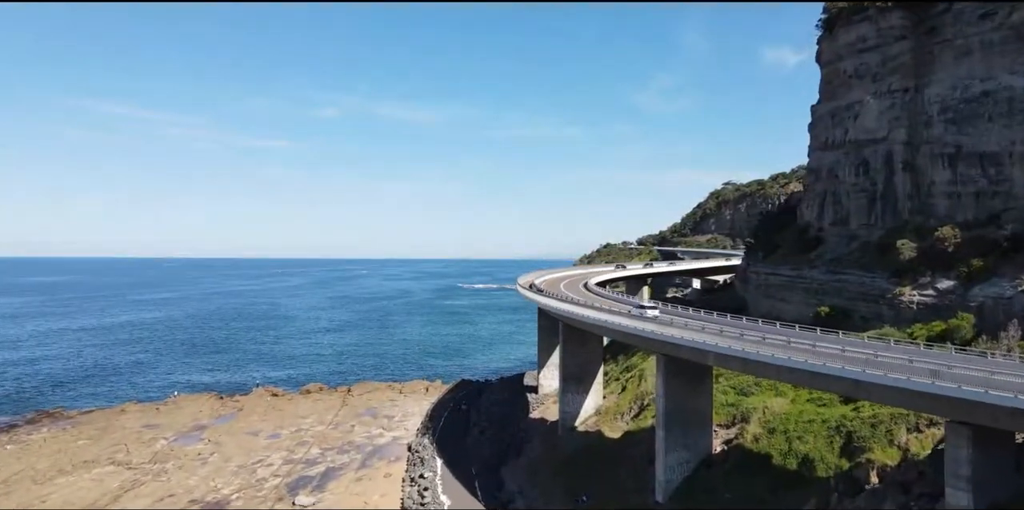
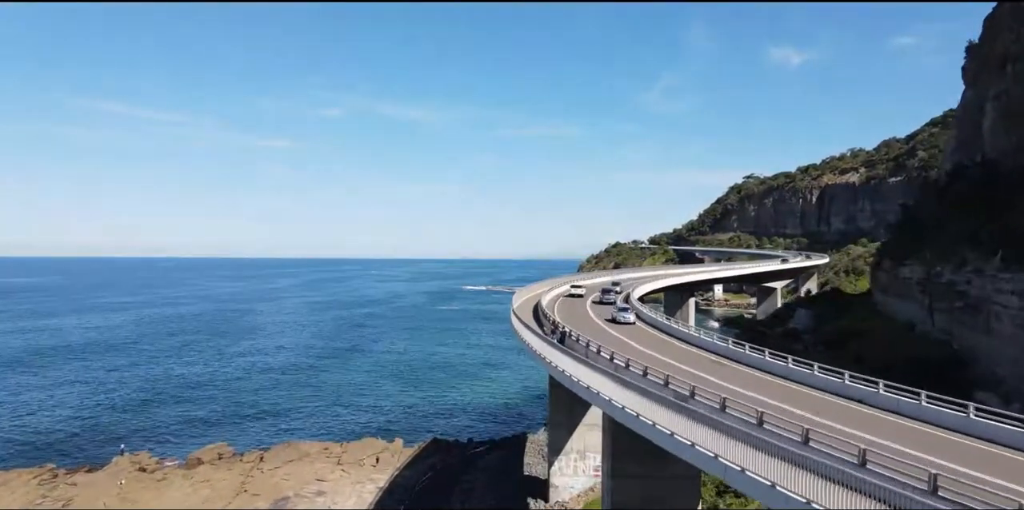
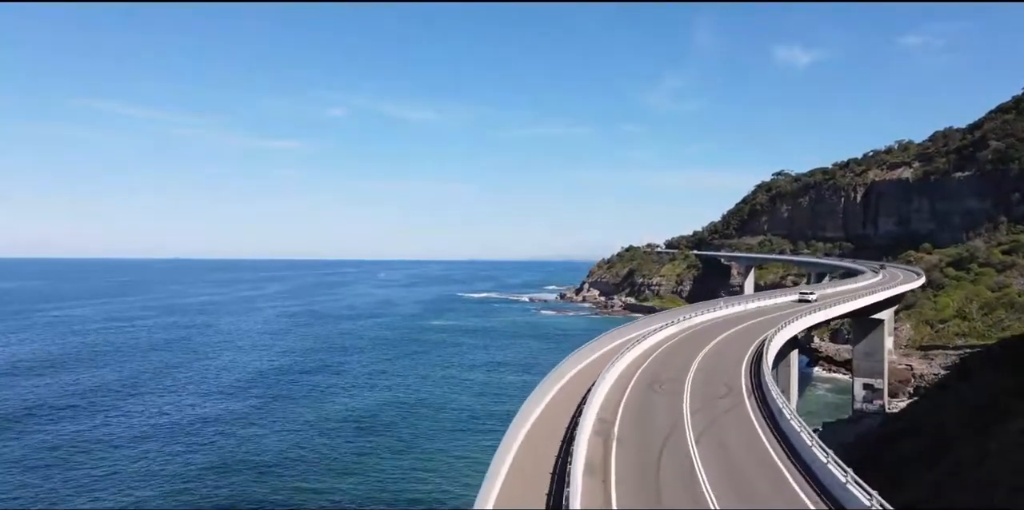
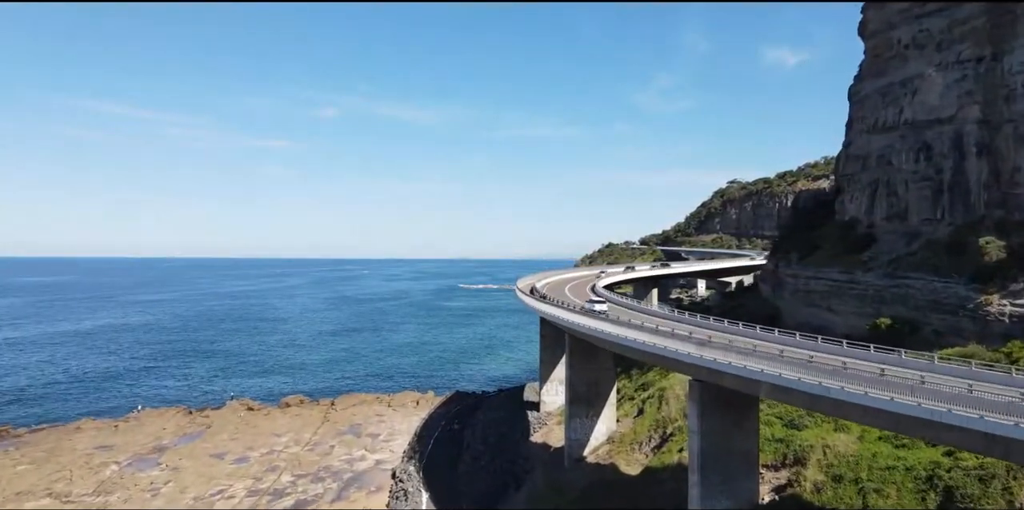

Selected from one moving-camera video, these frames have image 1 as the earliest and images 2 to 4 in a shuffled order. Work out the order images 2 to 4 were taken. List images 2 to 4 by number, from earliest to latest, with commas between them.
4, 2, 3
